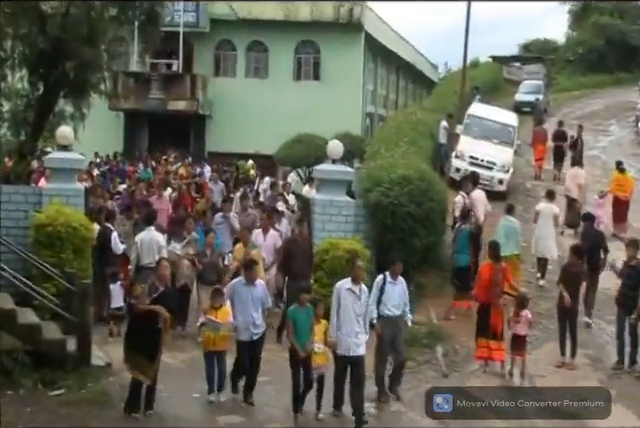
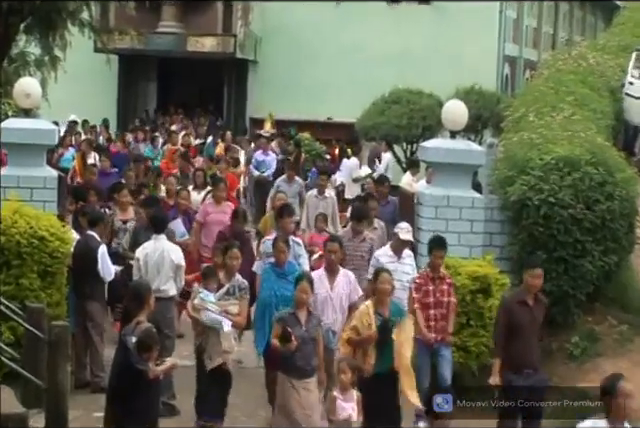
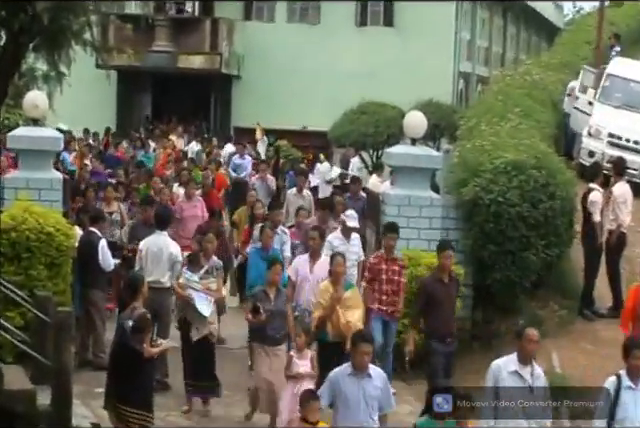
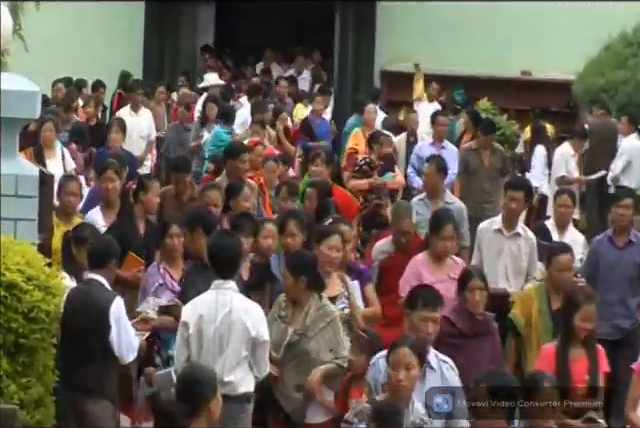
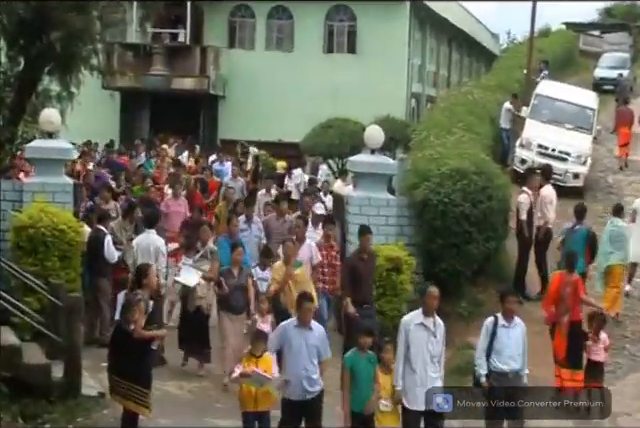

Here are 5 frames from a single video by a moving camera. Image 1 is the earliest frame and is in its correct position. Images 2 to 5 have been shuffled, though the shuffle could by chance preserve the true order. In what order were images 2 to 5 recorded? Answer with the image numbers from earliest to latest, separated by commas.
5, 3, 2, 4
